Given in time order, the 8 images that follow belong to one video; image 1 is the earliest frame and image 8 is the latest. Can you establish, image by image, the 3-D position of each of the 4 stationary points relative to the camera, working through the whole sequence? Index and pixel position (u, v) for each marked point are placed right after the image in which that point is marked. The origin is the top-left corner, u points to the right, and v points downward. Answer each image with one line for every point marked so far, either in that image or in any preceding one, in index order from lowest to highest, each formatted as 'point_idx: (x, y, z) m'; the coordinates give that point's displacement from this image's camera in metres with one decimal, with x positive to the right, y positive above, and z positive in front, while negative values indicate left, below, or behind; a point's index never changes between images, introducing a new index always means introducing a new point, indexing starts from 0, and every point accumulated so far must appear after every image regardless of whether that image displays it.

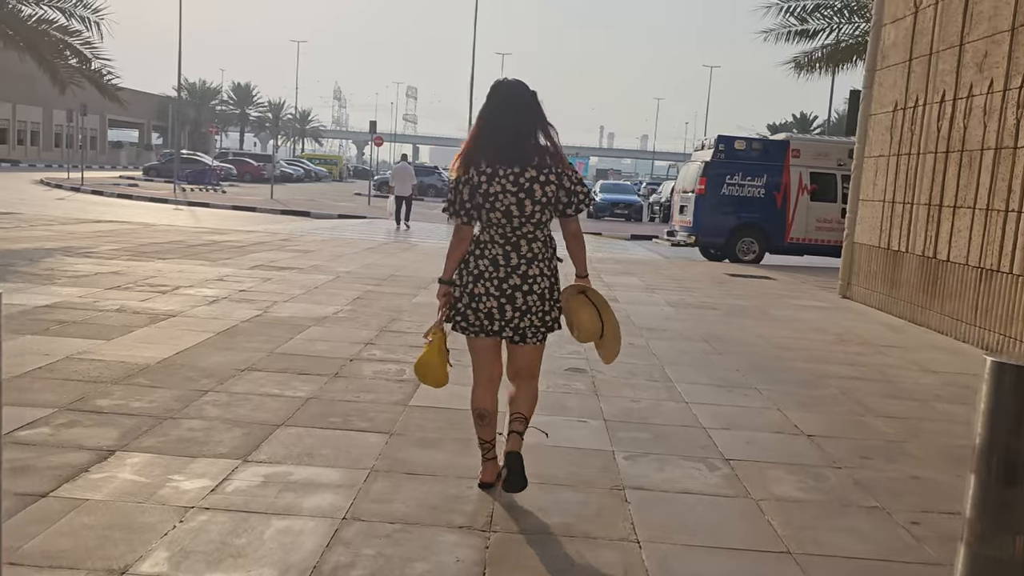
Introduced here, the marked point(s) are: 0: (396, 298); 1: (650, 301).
0: (-1.2, -0.1, +9.8) m
1: (+1.6, -0.2, +10.9) m
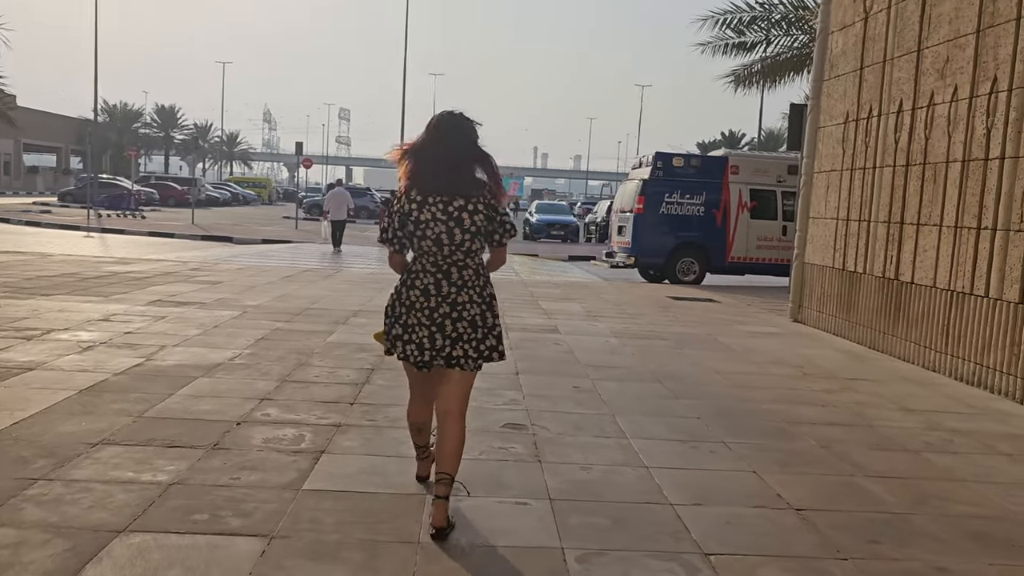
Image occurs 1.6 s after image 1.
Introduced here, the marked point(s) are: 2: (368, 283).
0: (-1.9, -0.5, +8.6) m
1: (+0.9, -0.5, +9.9) m
2: (-2.3, +0.1, +14.7) m
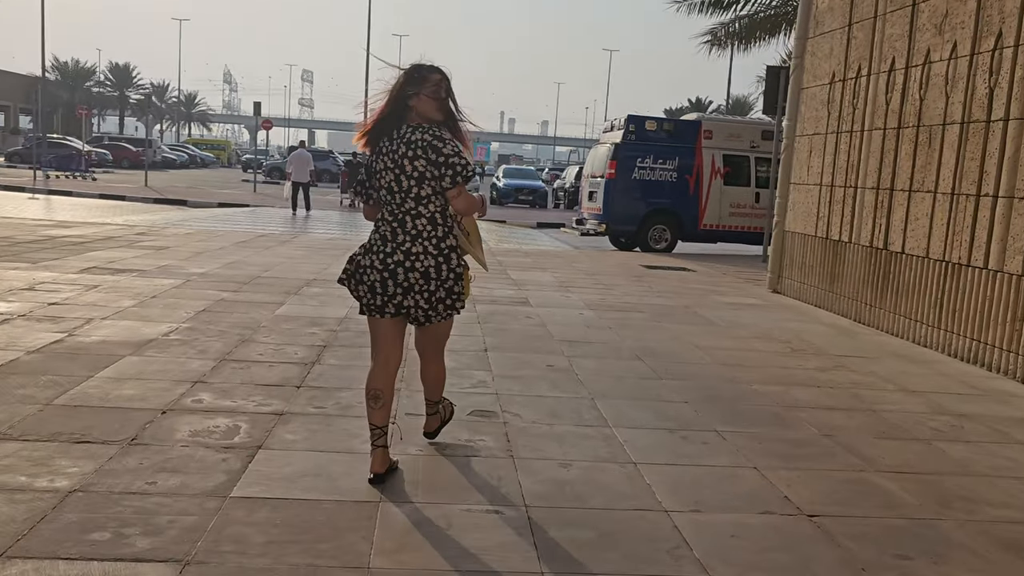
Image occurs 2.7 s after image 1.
0: (-2.2, -0.2, +7.8) m
1: (+0.5, -0.2, +9.3) m
2: (-2.8, +0.6, +13.9) m
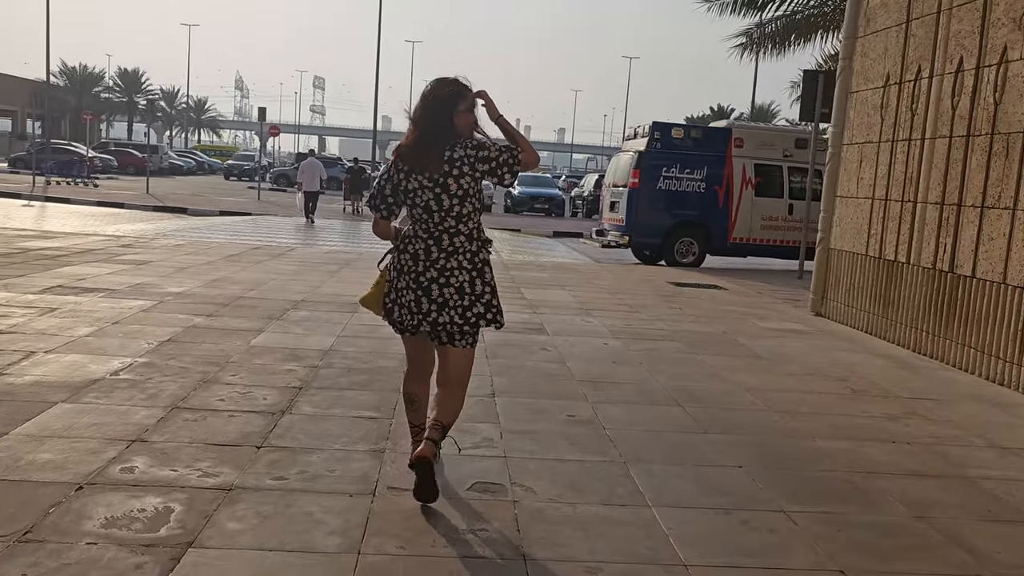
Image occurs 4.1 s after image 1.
0: (-2.1, -0.4, +6.8) m
1: (+0.6, -0.4, +8.3) m
2: (-2.7, +0.3, +12.9) m
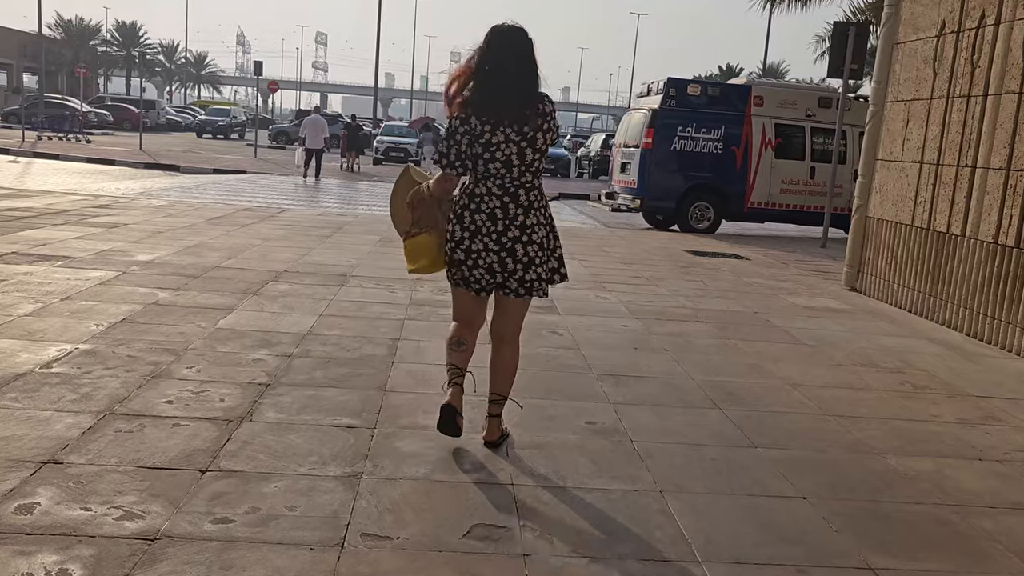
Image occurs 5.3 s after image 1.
0: (-2.1, -0.2, +5.9) m
1: (+0.7, -0.2, +7.4) m
2: (-2.6, +0.8, +12.0) m
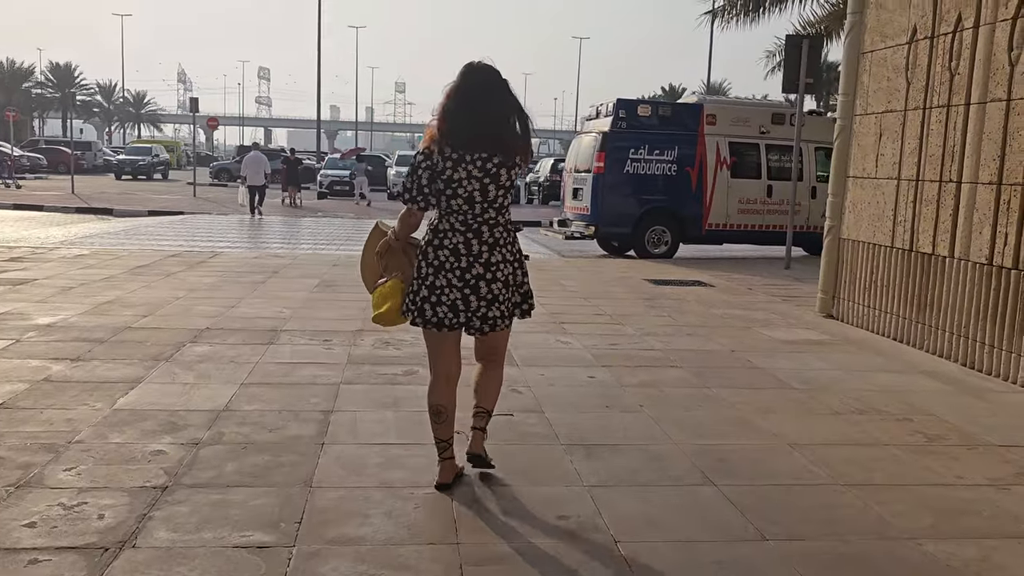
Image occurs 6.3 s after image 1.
0: (-2.3, -0.6, +5.0) m
1: (+0.4, -0.5, +6.6) m
2: (-3.2, +0.2, +11.0) m
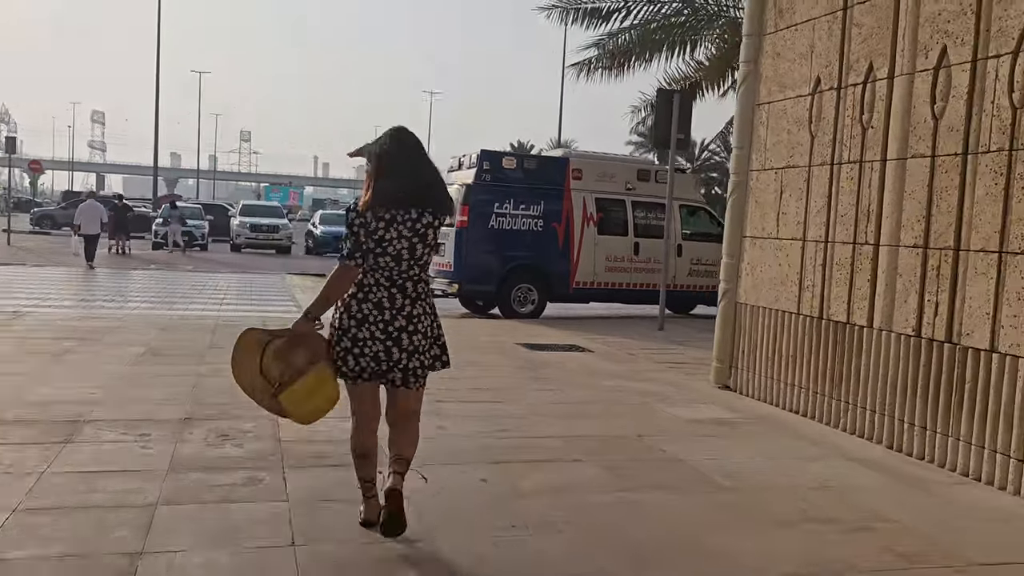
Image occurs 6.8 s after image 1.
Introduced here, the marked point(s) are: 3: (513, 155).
0: (-2.8, -1.0, +3.4) m
1: (-0.4, -1.0, +5.4) m
2: (-4.6, -0.5, +9.3) m
3: (0.0, +2.2, +14.8) m
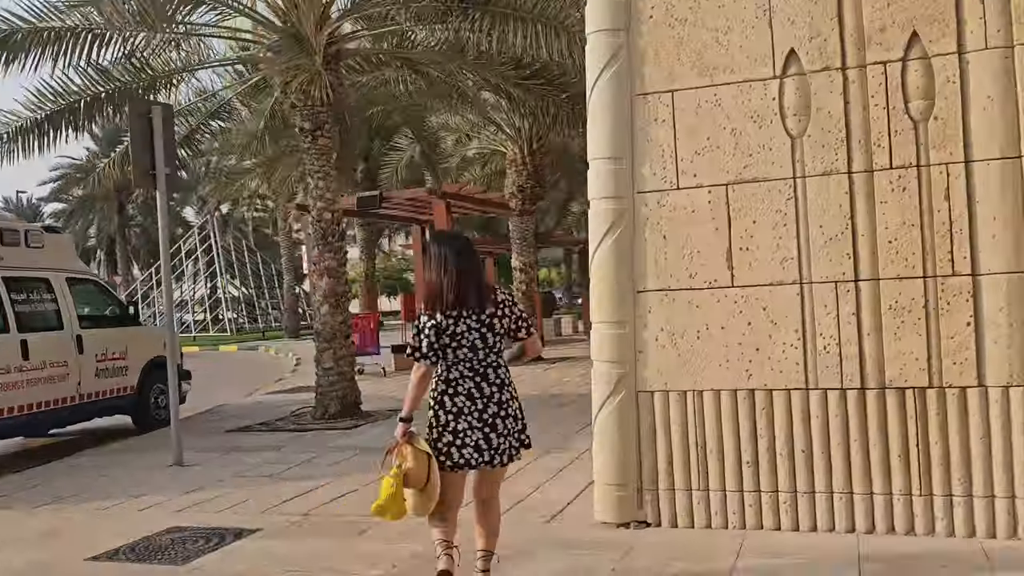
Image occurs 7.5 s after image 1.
0: (+1.8, -1.3, -1.3) m
1: (+1.6, -1.3, +1.8) m
2: (-4.0, -1.7, +0.7) m
3: (-5.9, +0.7, +7.8) m
